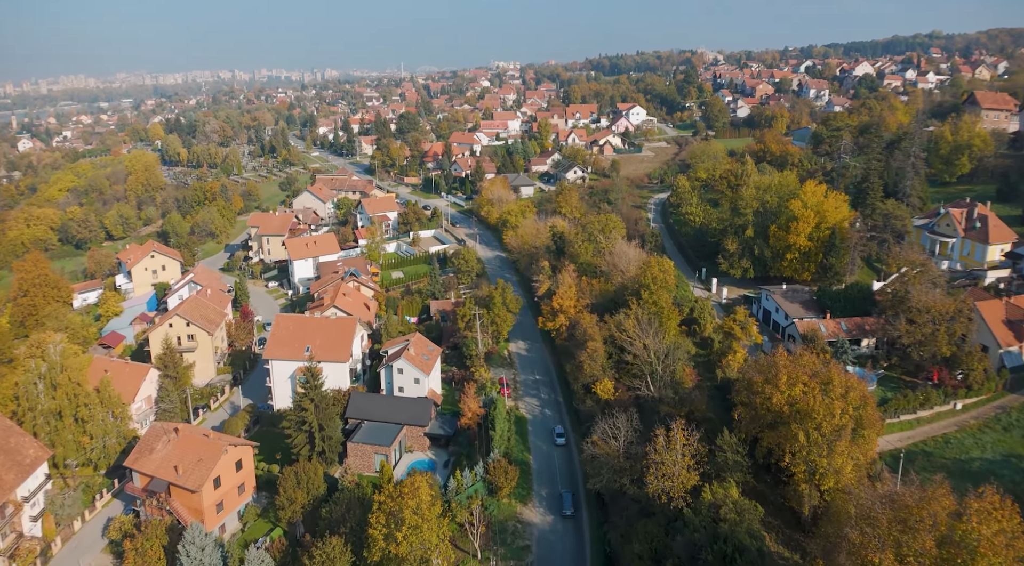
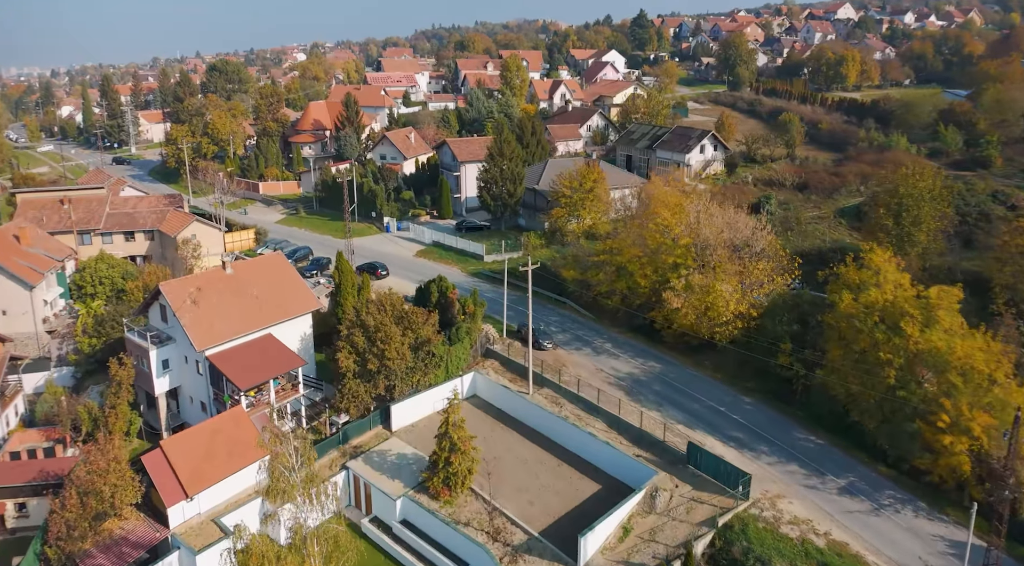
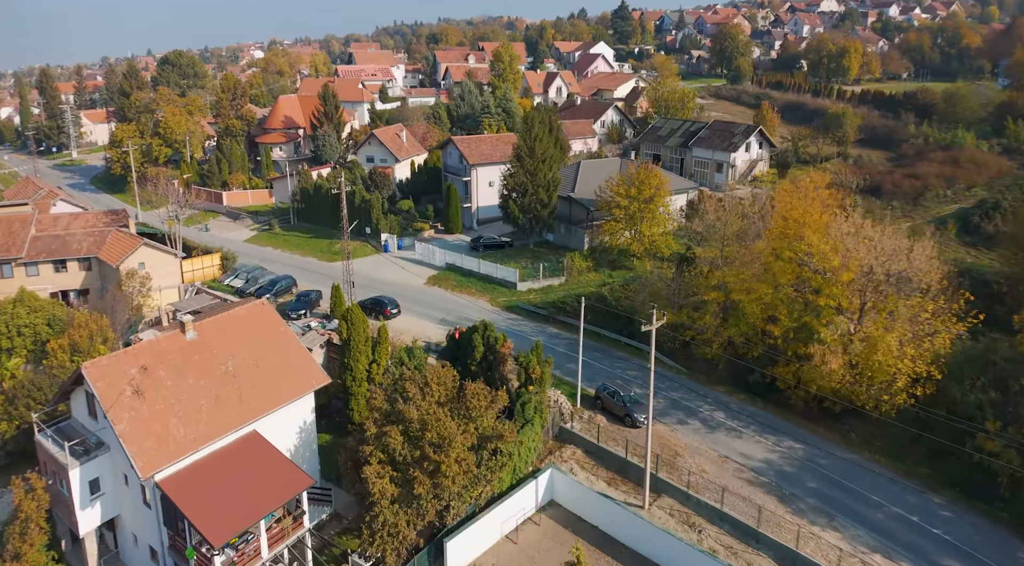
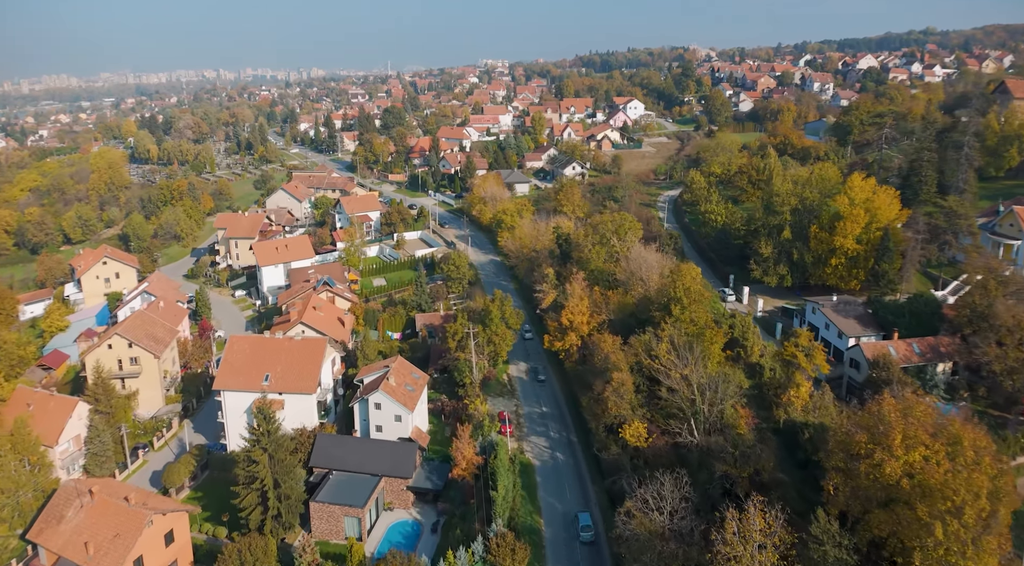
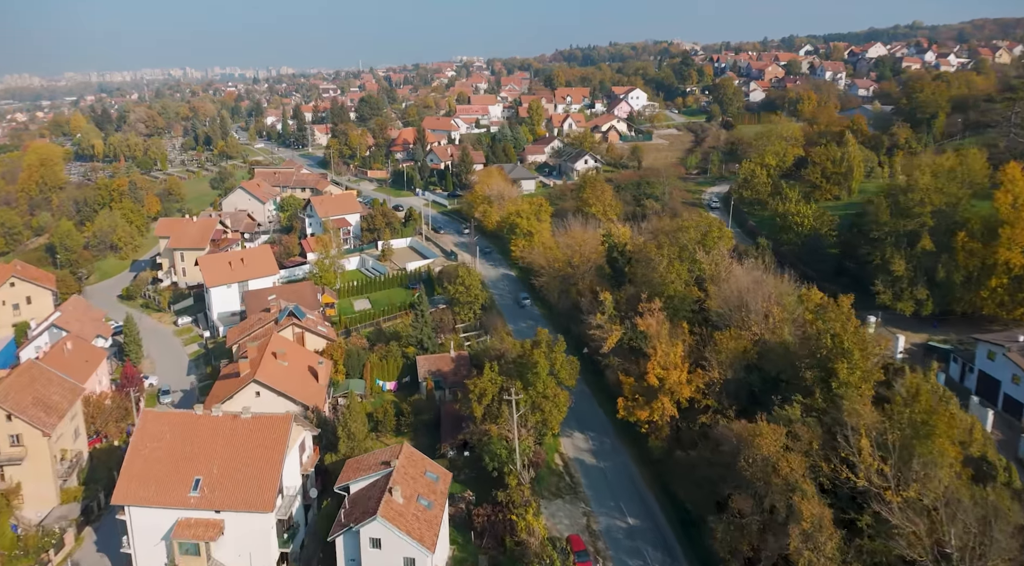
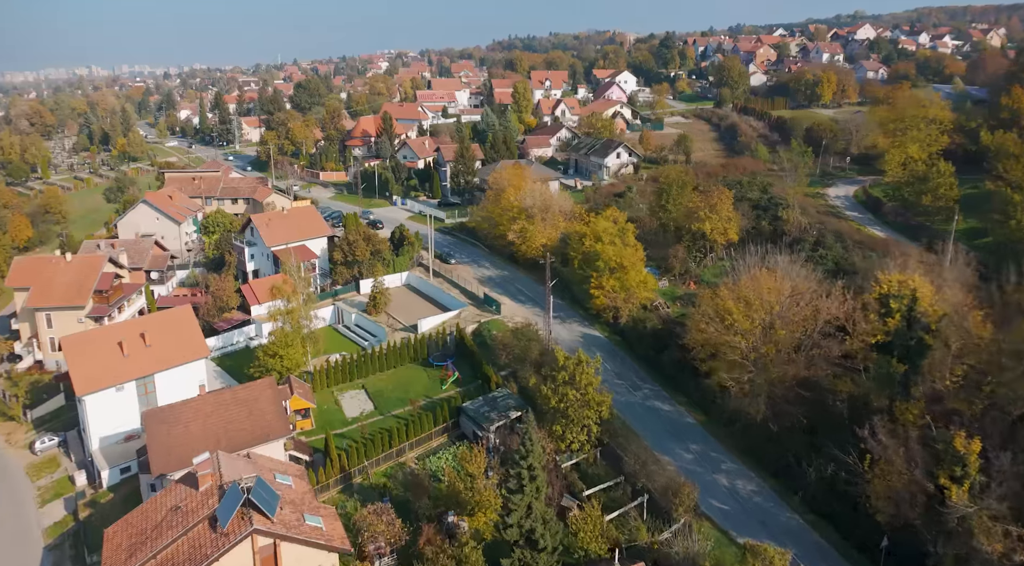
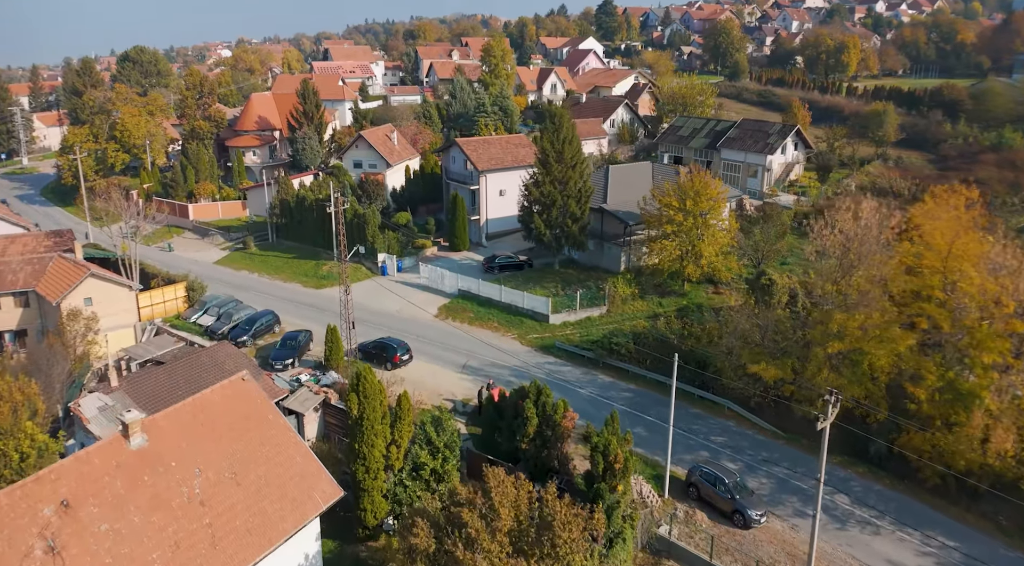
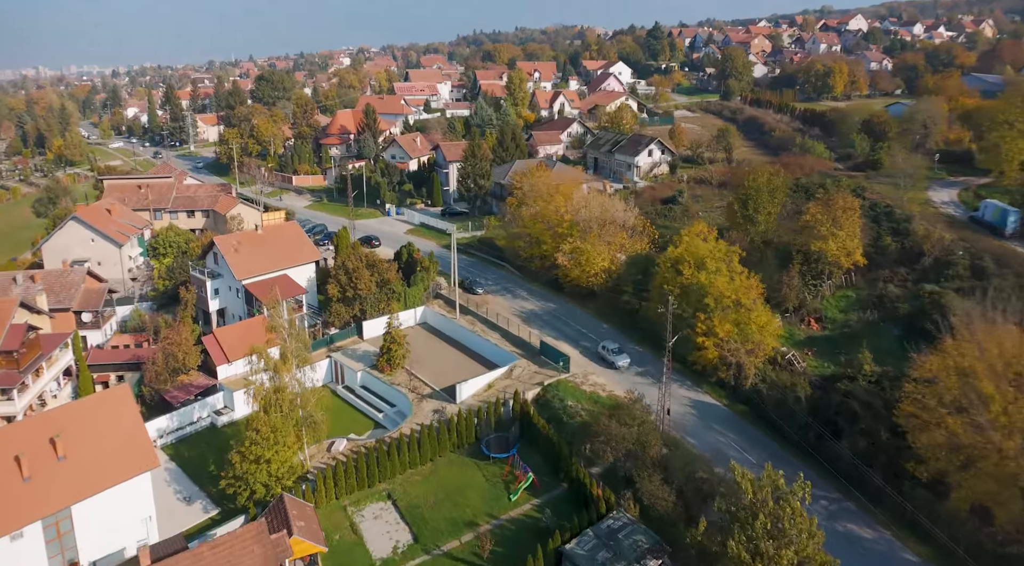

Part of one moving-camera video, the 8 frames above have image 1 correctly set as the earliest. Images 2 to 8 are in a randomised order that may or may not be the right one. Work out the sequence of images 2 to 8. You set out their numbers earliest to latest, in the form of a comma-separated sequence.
4, 5, 6, 8, 2, 3, 7
